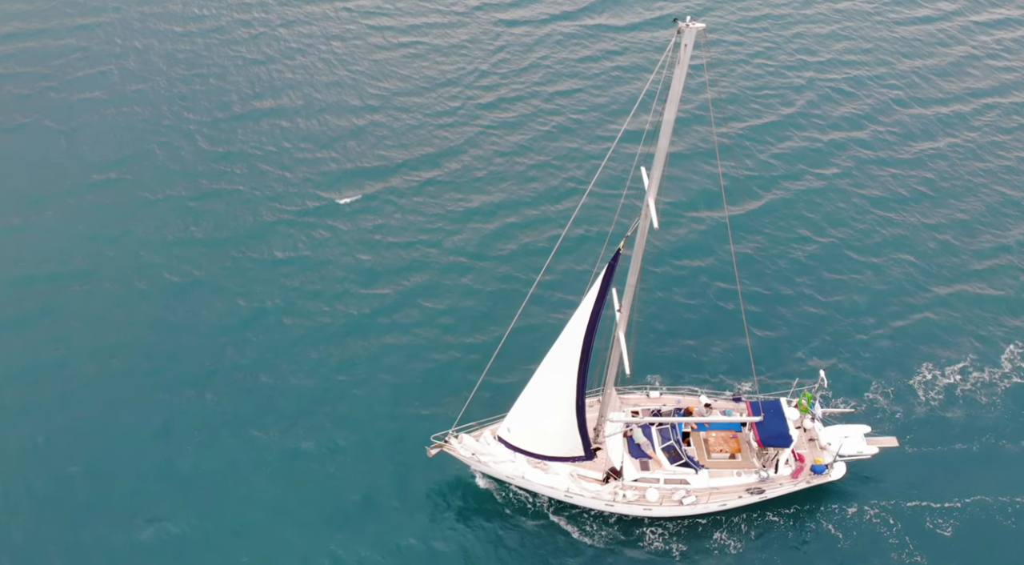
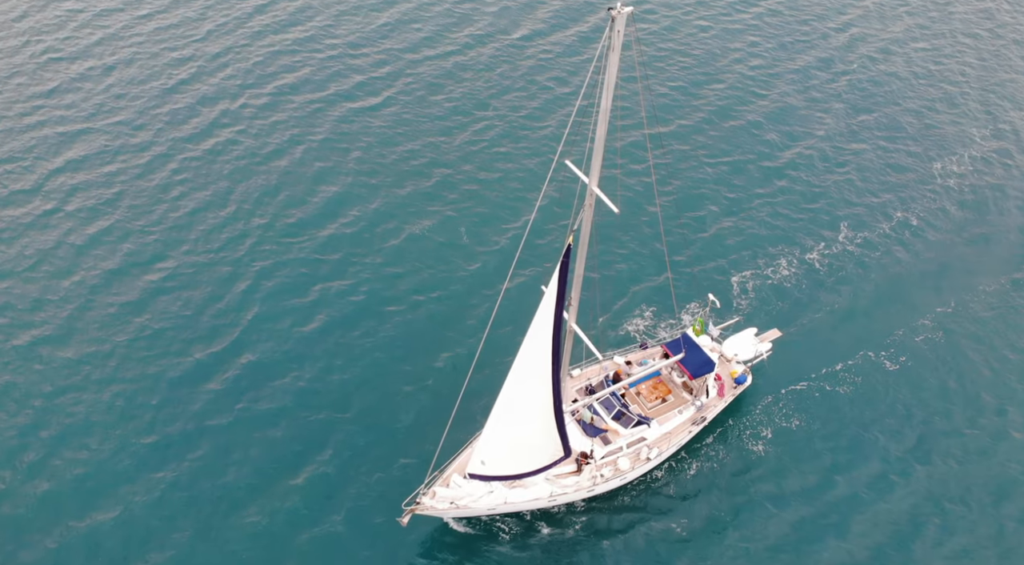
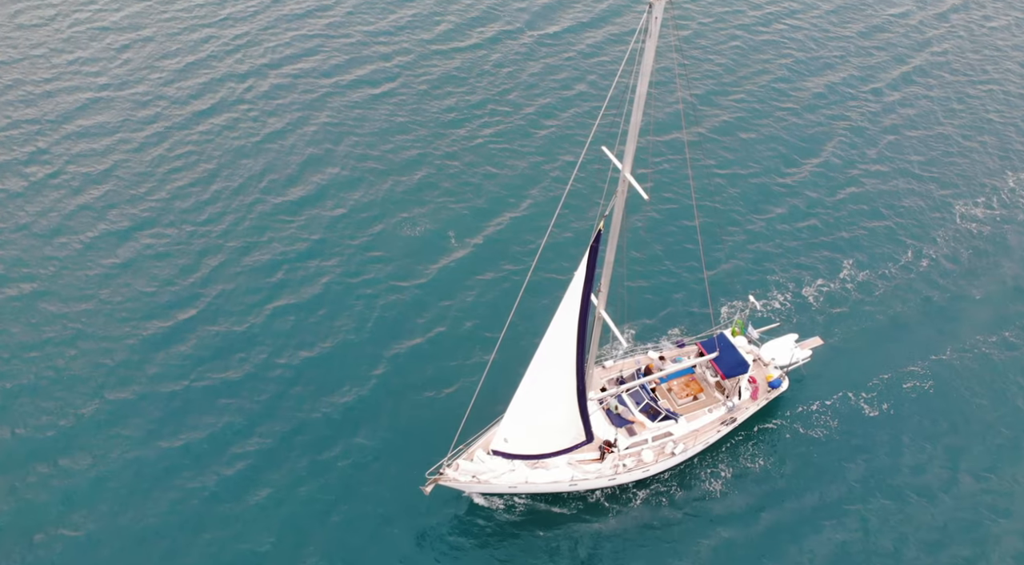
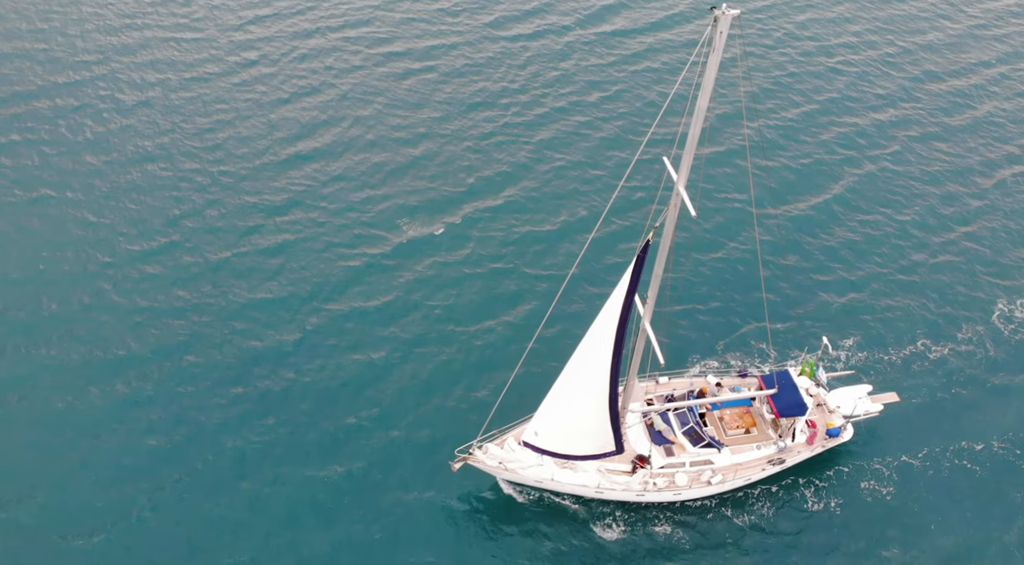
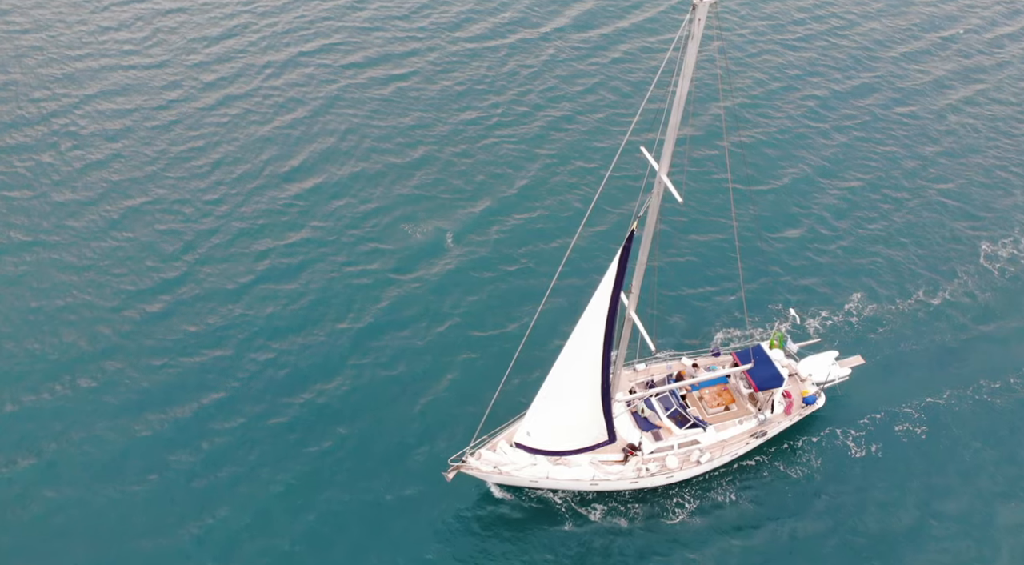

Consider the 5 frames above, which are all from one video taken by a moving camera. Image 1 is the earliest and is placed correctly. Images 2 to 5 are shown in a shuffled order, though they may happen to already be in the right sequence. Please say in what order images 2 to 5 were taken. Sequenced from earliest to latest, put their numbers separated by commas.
4, 5, 3, 2
